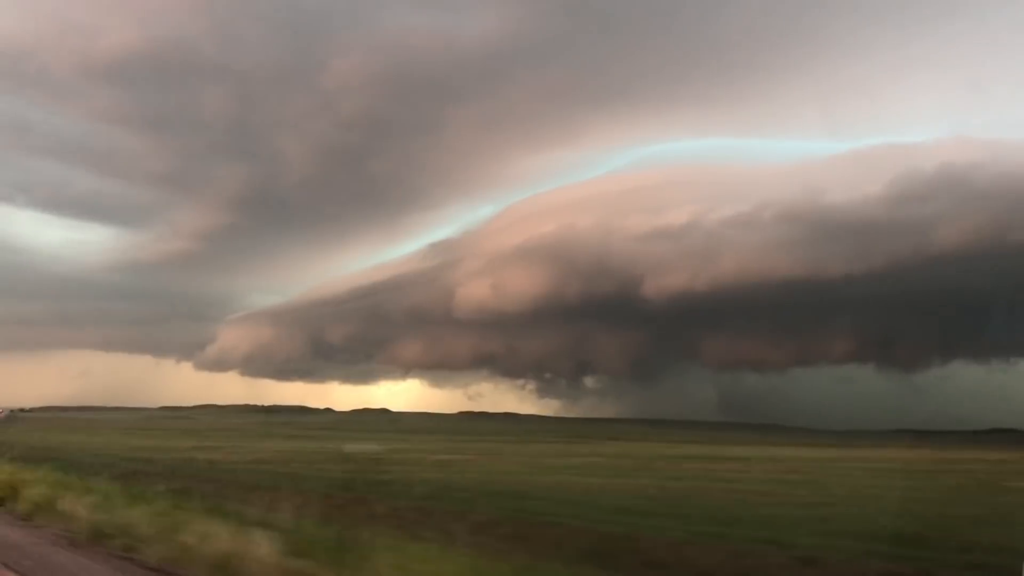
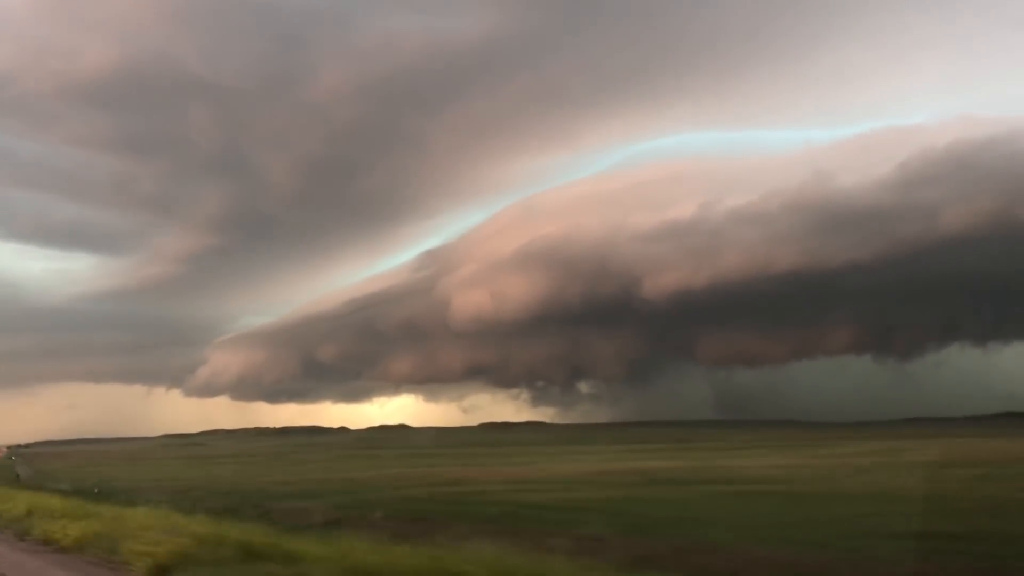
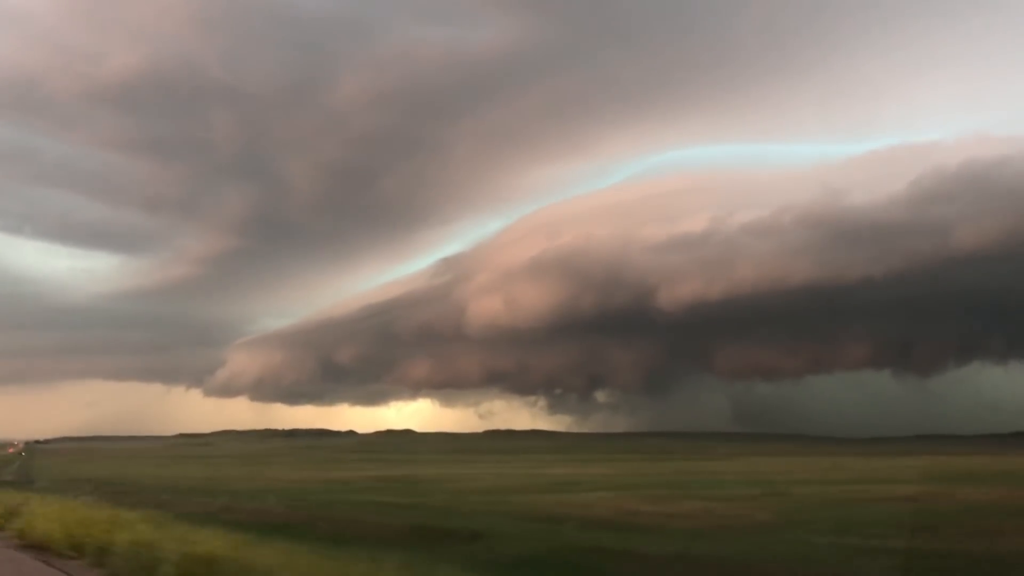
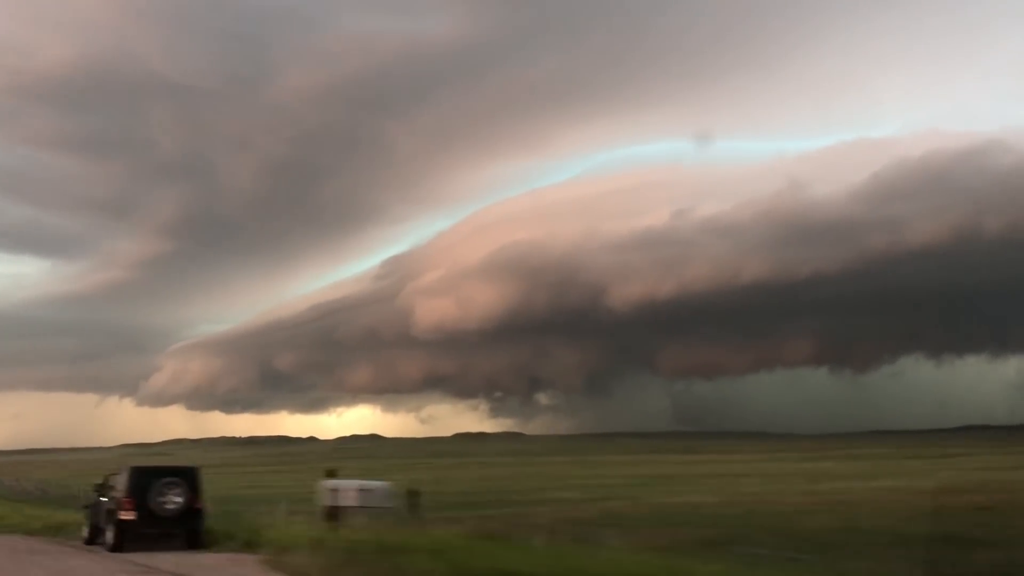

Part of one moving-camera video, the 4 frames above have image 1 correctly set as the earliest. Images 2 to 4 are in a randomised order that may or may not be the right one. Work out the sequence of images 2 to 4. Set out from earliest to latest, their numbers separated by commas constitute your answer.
3, 2, 4
